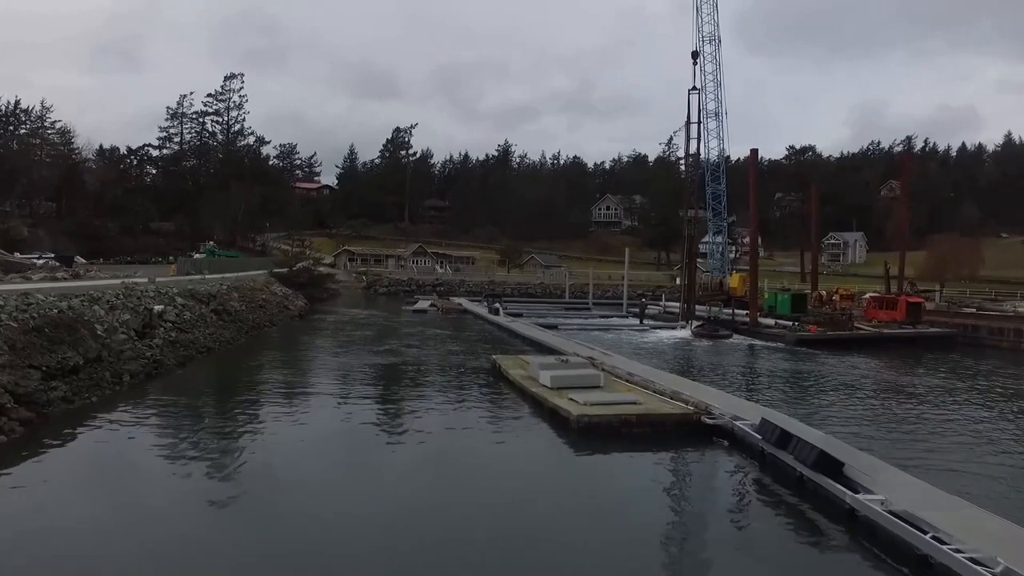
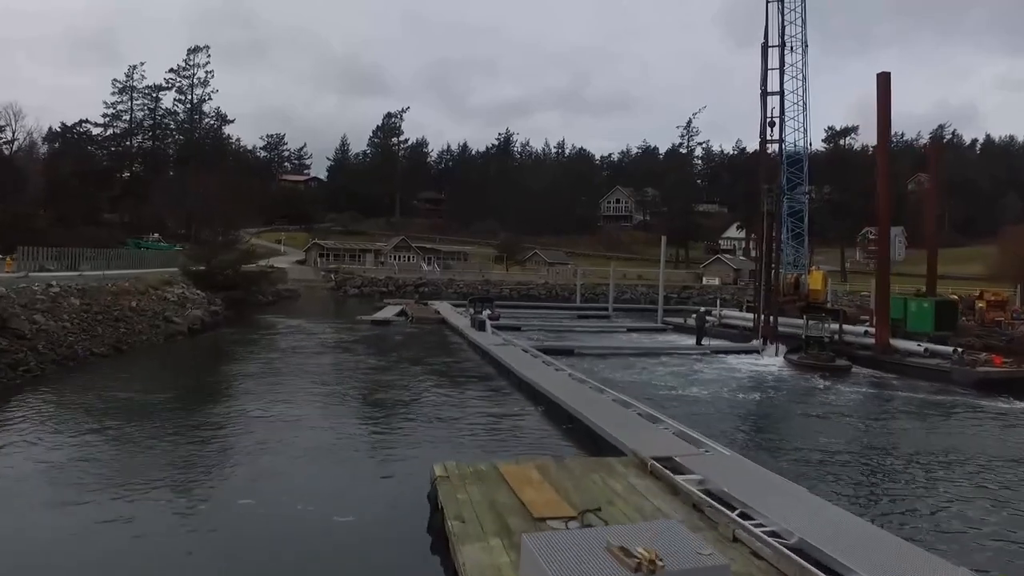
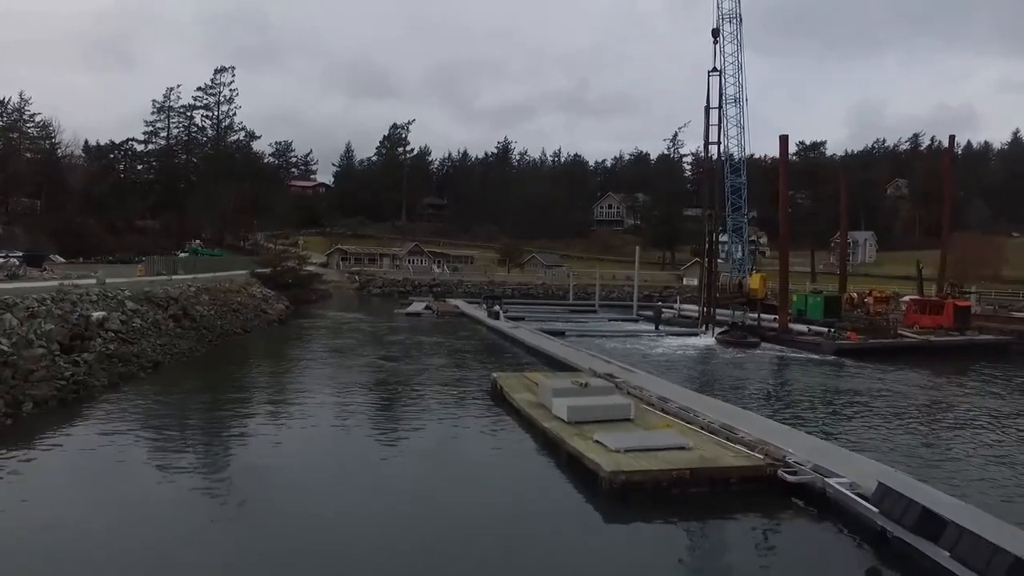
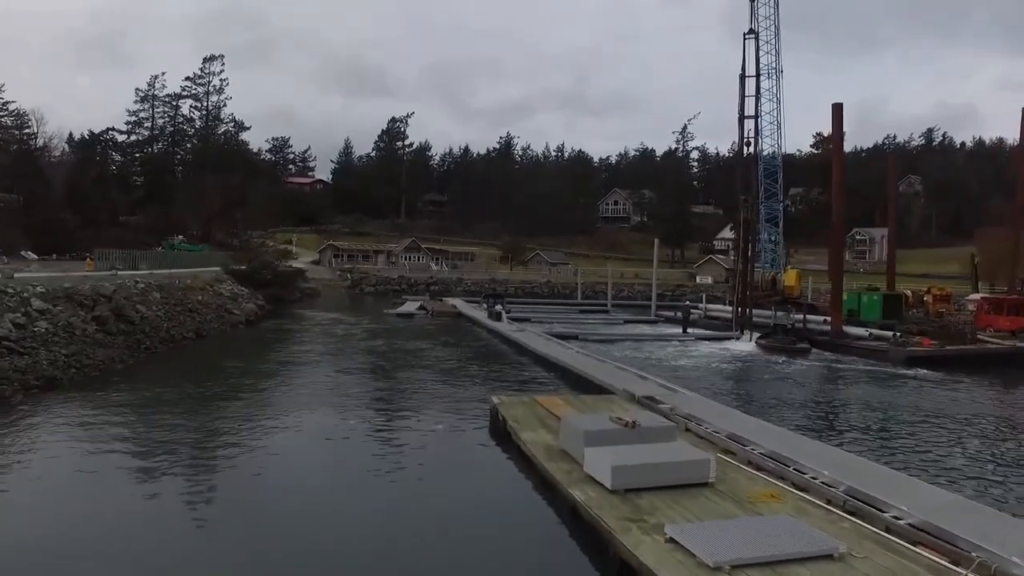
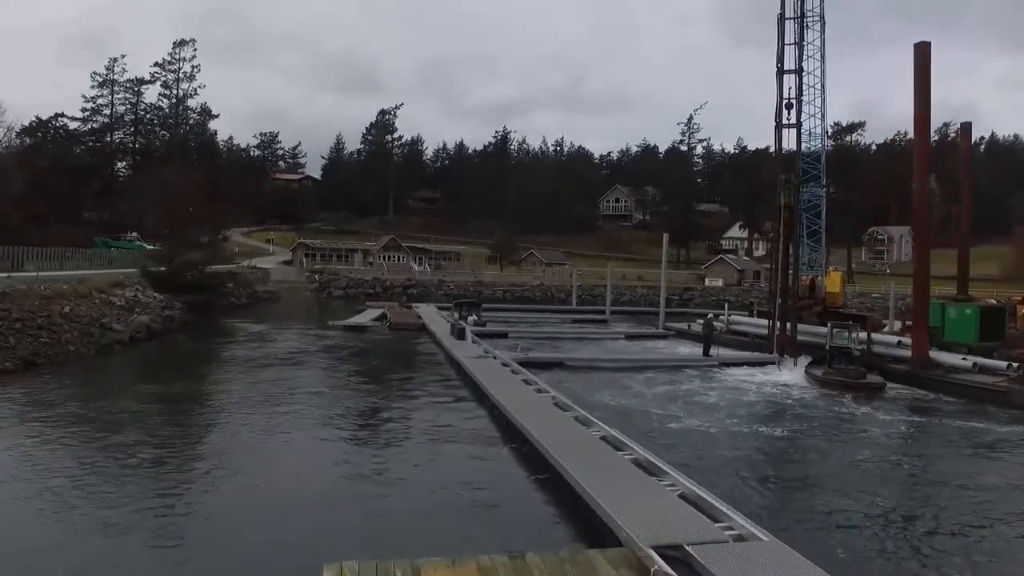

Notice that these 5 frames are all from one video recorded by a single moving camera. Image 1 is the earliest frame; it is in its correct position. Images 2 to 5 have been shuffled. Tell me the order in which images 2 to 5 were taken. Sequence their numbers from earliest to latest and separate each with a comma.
3, 4, 2, 5
